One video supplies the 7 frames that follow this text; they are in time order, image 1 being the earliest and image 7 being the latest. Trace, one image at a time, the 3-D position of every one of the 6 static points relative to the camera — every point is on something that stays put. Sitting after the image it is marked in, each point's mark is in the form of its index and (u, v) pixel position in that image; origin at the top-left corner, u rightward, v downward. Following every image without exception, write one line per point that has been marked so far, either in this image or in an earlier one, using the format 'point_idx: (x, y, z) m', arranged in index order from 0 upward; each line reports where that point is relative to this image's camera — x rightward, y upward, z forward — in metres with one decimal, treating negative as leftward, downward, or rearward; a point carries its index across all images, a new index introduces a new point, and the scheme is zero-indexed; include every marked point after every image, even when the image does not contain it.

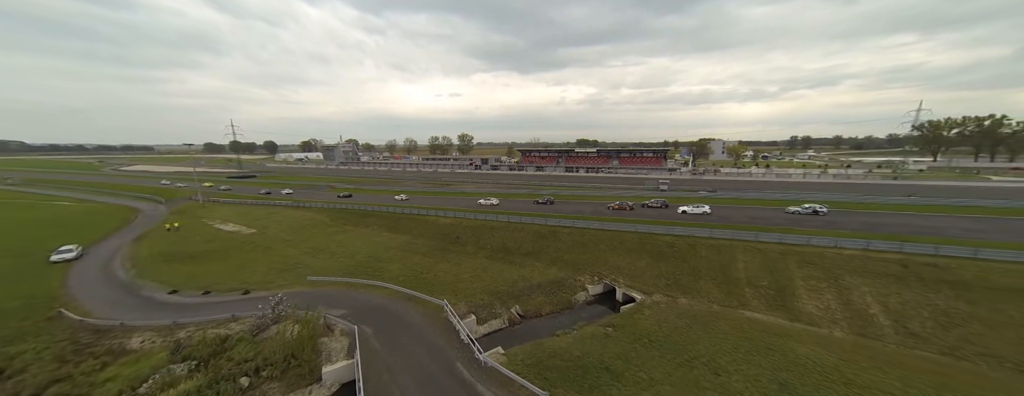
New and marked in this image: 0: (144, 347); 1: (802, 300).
0: (-19.4, -7.8, +15.4) m
1: (+18.3, -6.4, +18.6) m
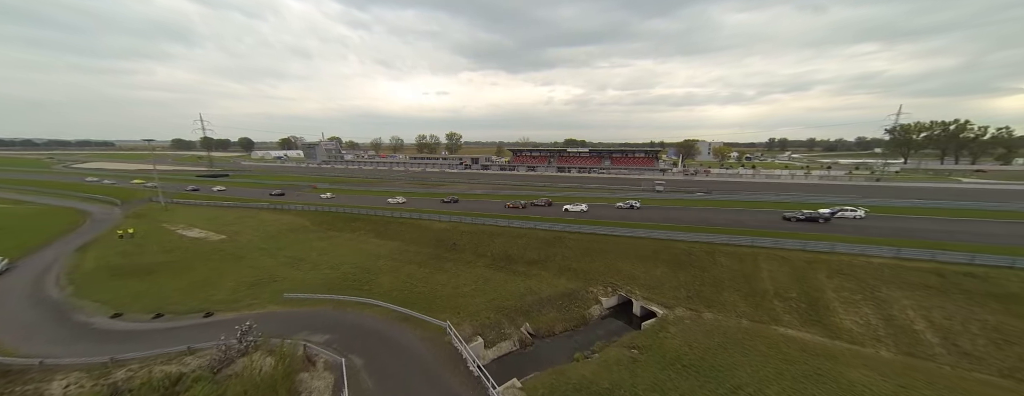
0: (-18.4, -8.1, +12.2) m
1: (+19.0, -6.8, +17.1) m
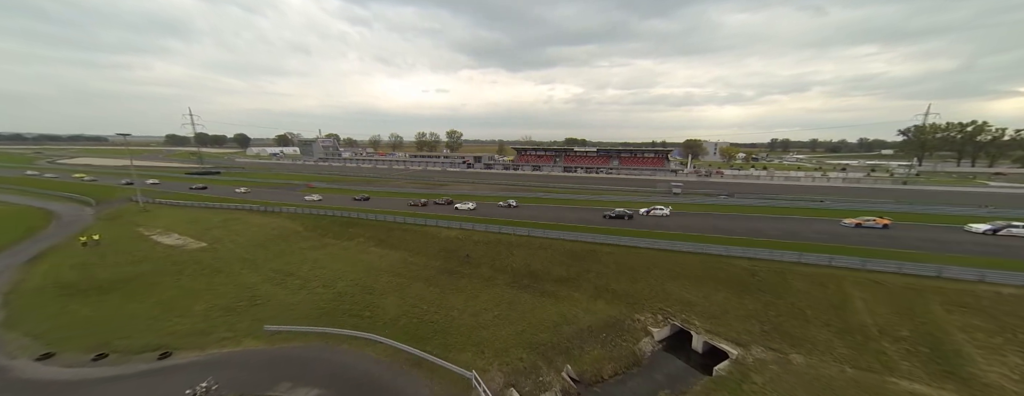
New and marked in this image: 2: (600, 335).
0: (-16.4, -8.6, +8.2) m
1: (+21.0, -7.5, +13.3) m
2: (+5.2, -8.1, +17.5) m
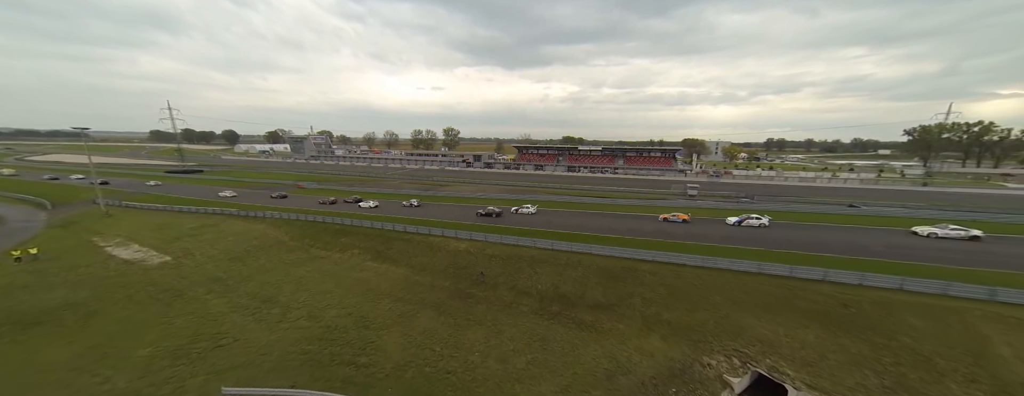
0: (-14.3, -9.2, +3.8) m
1: (+23.0, -8.2, +9.5) m
2: (+7.2, -8.8, +13.5) m
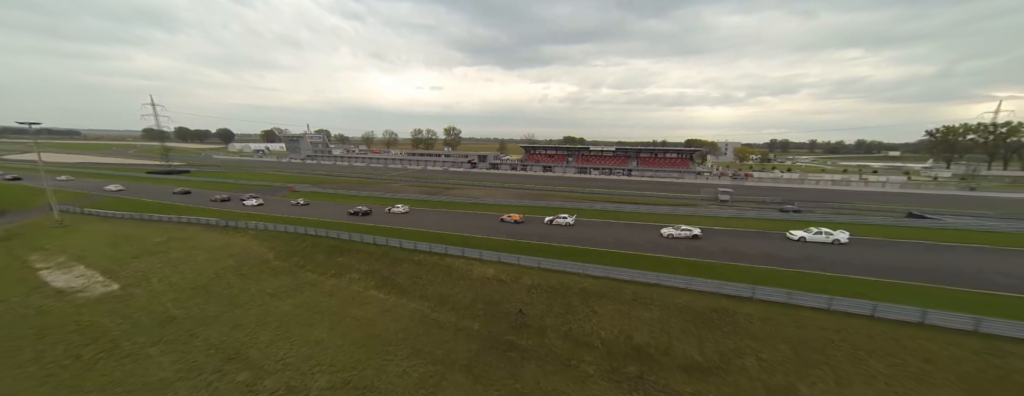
0: (-11.3, -10.1, -1.7) m
1: (+26.0, -9.2, +4.1) m
2: (+10.1, -9.7, +8.1) m
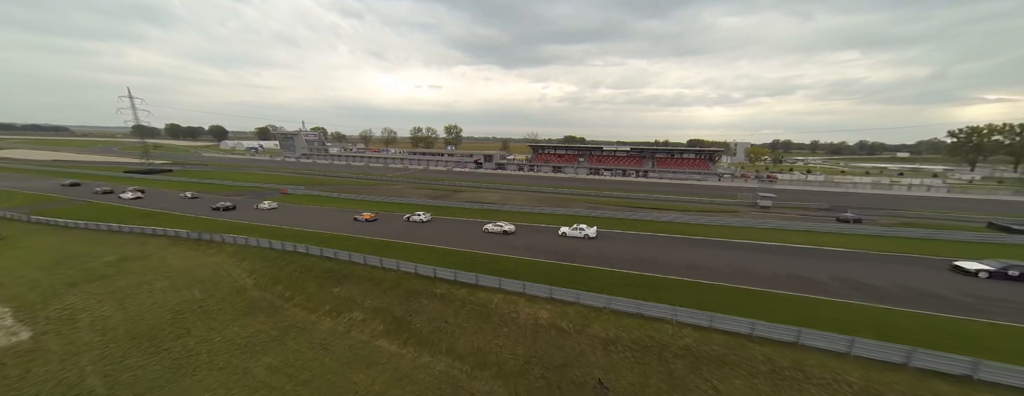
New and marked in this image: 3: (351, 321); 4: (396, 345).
0: (-8.0, -11.0, -7.4) m
1: (+29.3, -10.2, -1.3) m
2: (+13.4, -10.7, +2.5) m
3: (-9.1, -6.8, +16.5) m
4: (-5.8, -7.3, +14.7) m
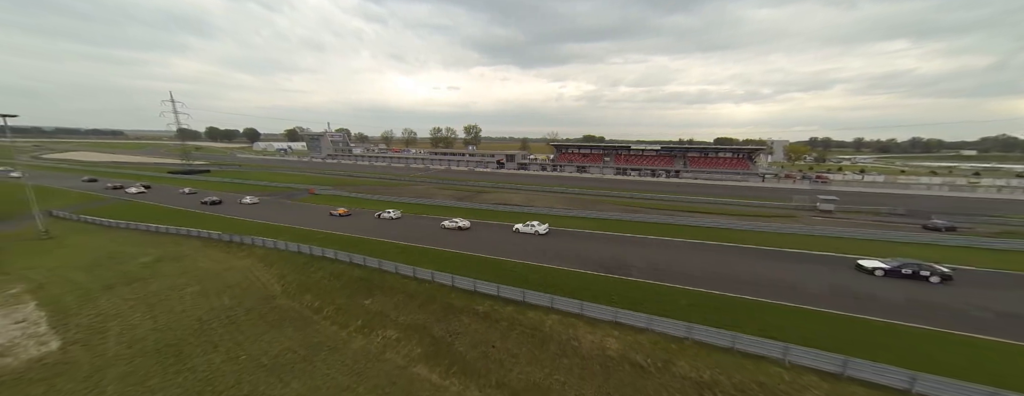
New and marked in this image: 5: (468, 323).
0: (-6.8, -11.2, -9.3) m
1: (+30.8, -10.5, -5.6) m
2: (+15.2, -11.0, -0.8) m
3: (-6.3, -7.0, +14.5) m
4: (-3.2, -7.5, +12.6) m
5: (-2.2, -6.0, +14.8) m
